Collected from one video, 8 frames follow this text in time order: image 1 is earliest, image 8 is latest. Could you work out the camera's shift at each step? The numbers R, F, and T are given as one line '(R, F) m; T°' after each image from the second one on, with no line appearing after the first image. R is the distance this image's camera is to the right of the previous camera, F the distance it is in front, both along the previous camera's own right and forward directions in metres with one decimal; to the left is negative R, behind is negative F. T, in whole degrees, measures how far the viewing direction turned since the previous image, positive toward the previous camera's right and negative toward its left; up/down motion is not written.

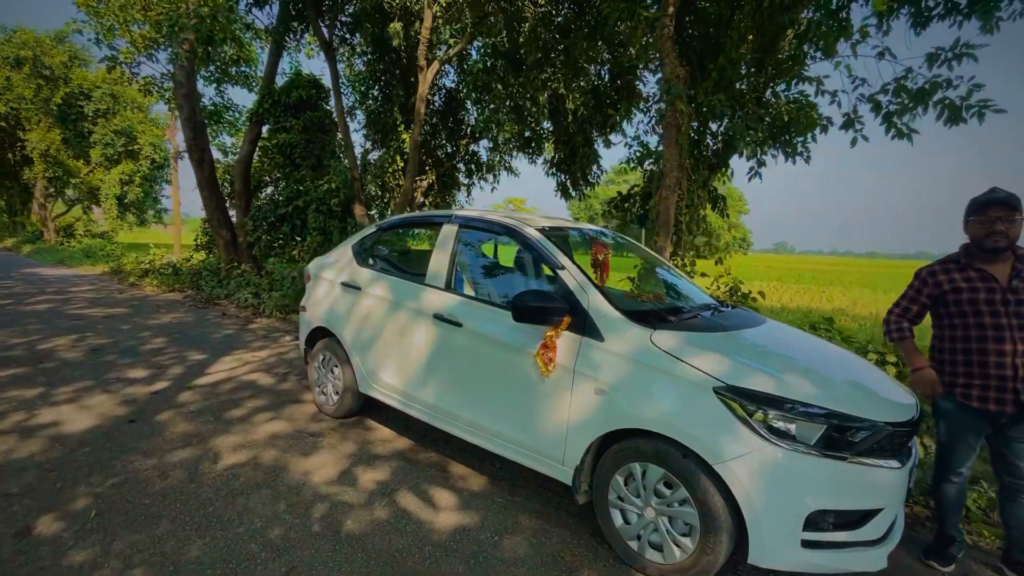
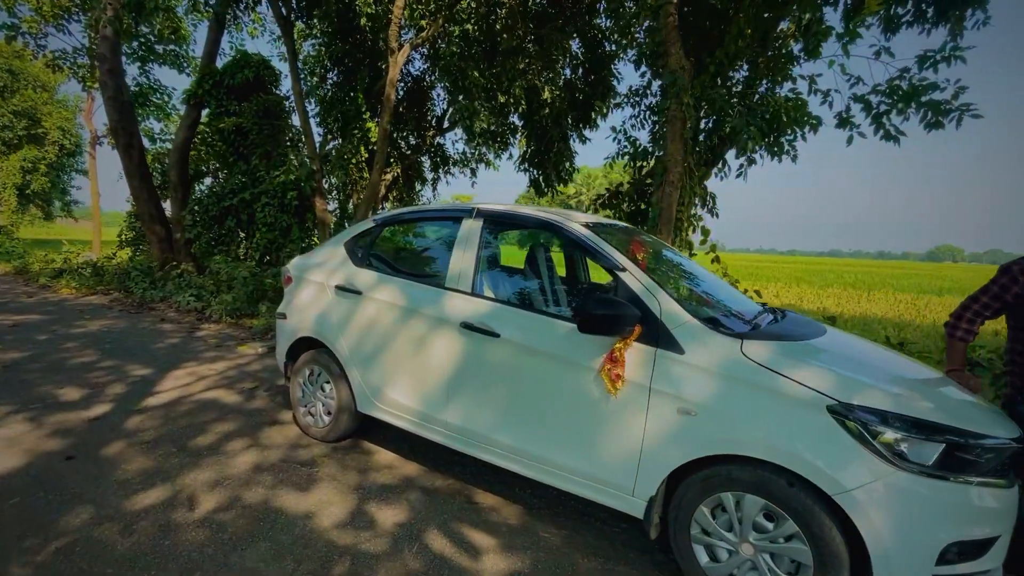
(-0.6, +0.5) m; +7°
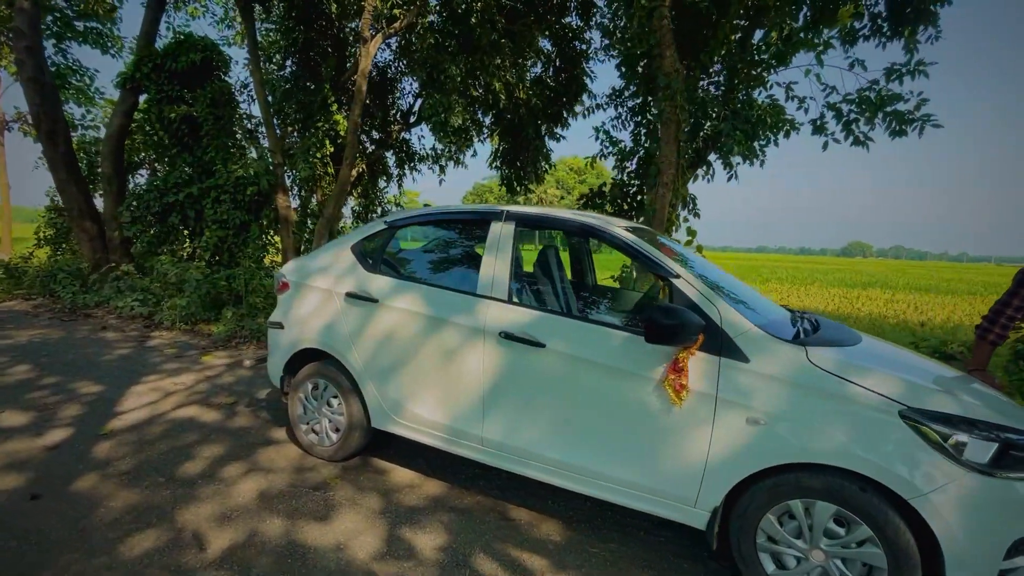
(-0.6, +0.2) m; +7°
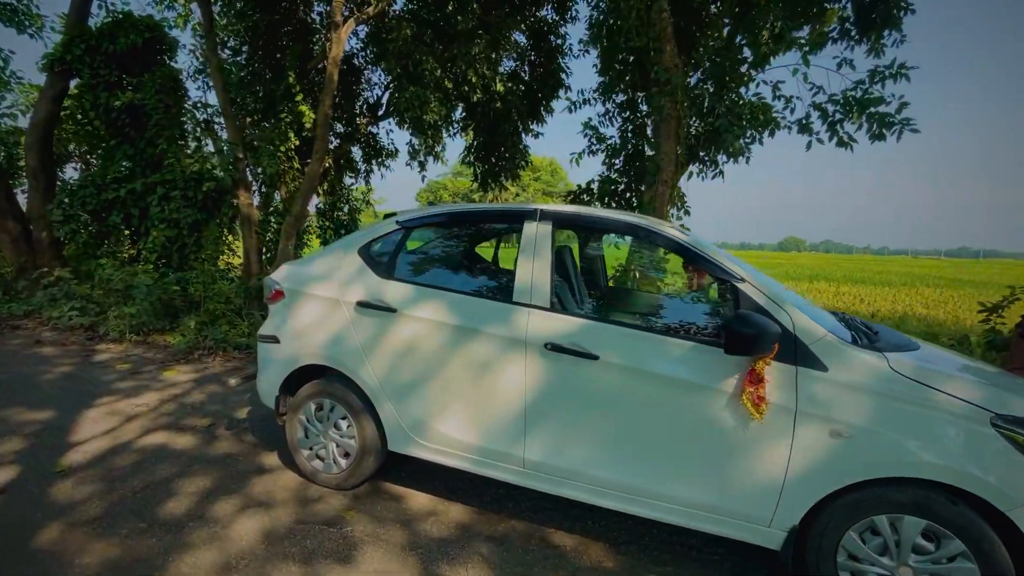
(-0.5, +0.3) m; +6°
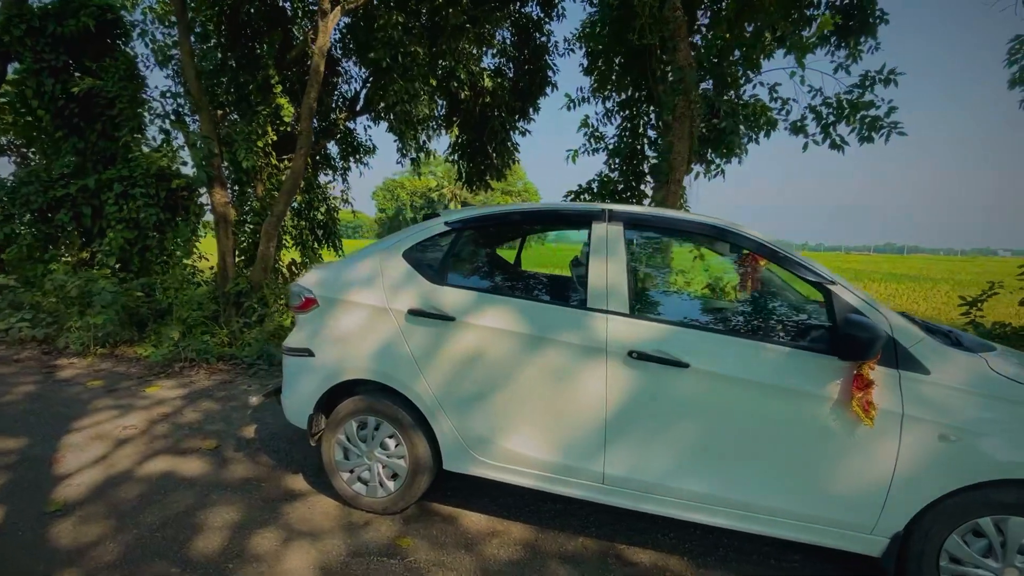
(-0.6, +0.2) m; +6°
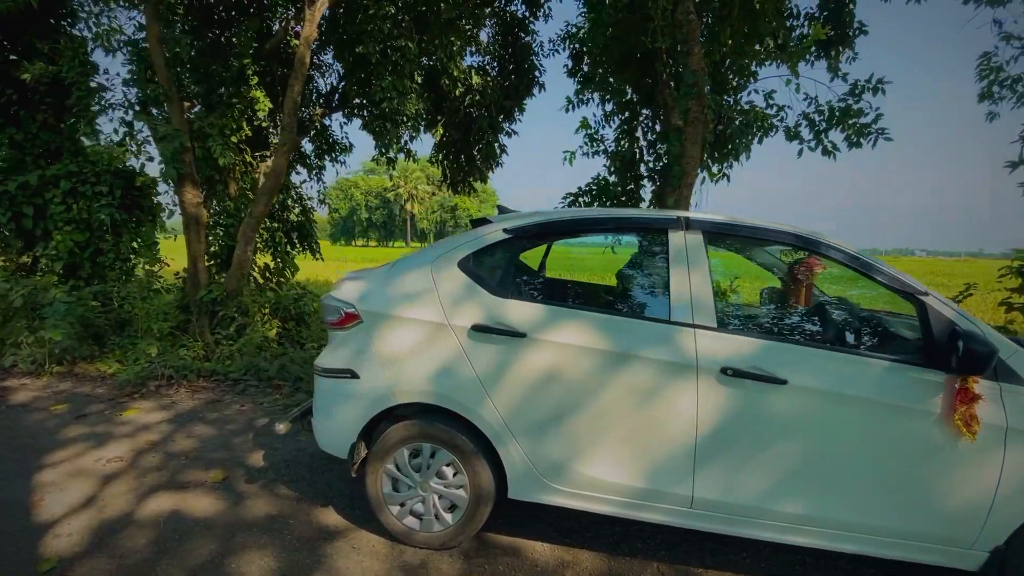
(-0.6, +0.3) m; +6°
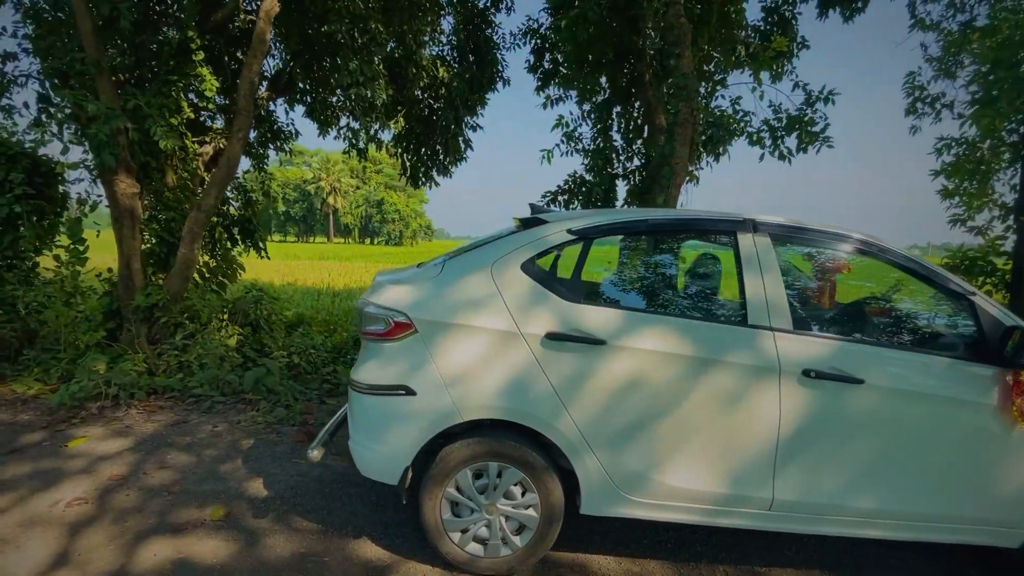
(-0.8, +0.2) m; +10°
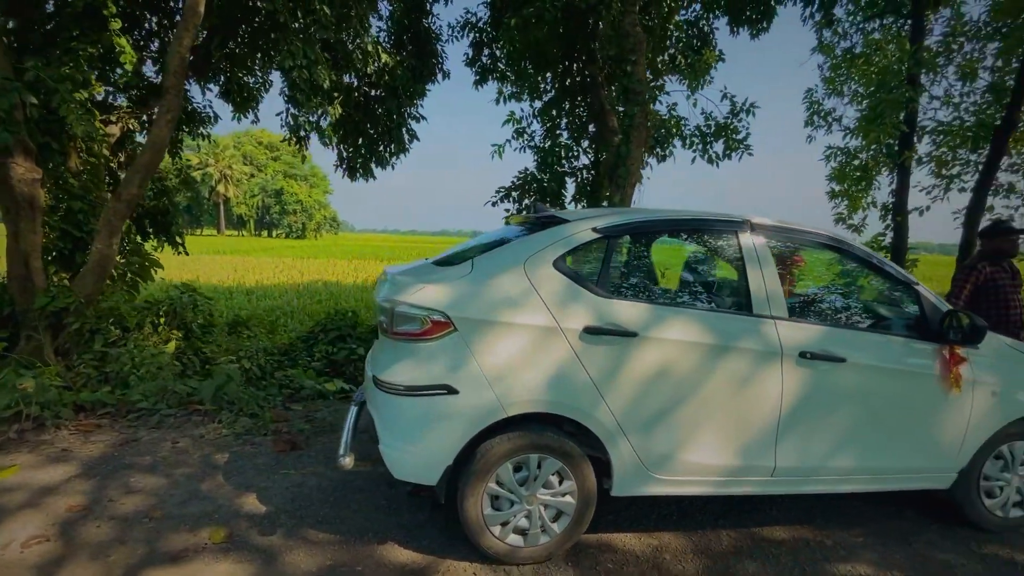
(-0.7, 0.0) m; +12°
